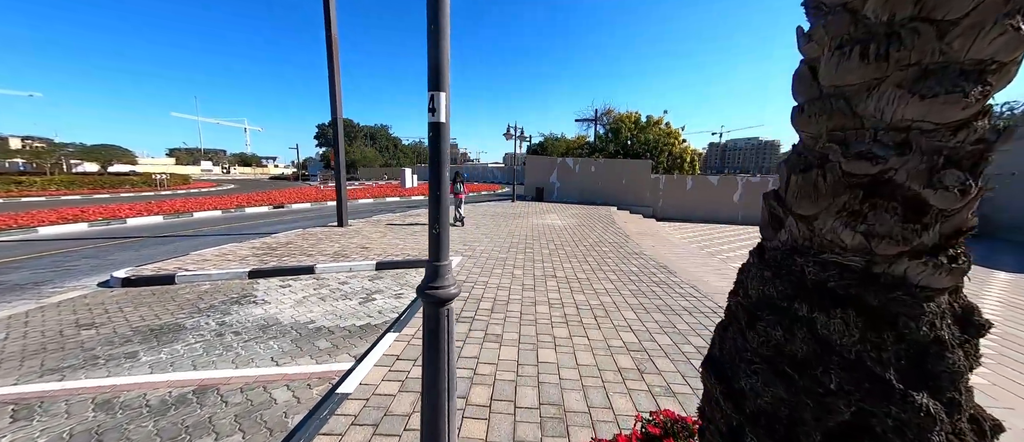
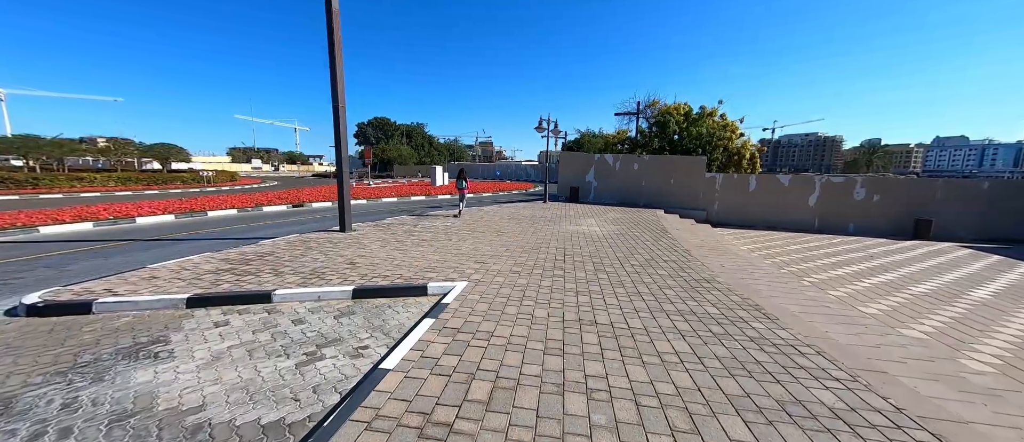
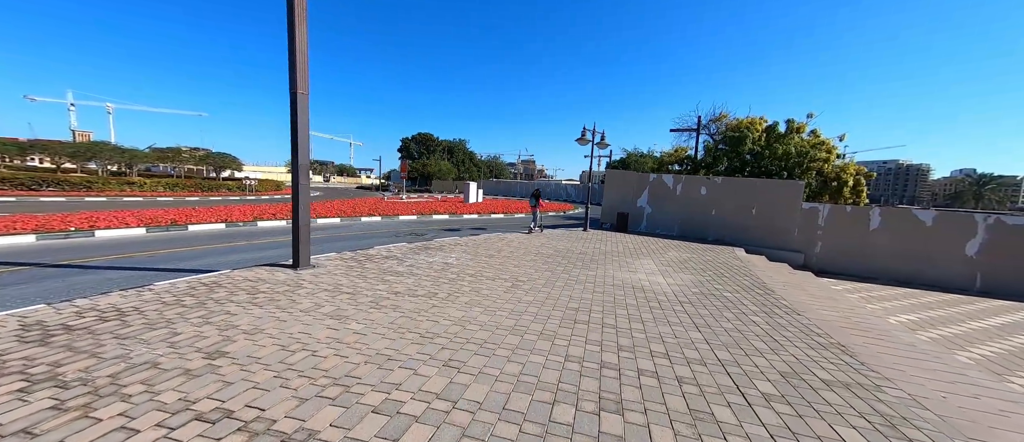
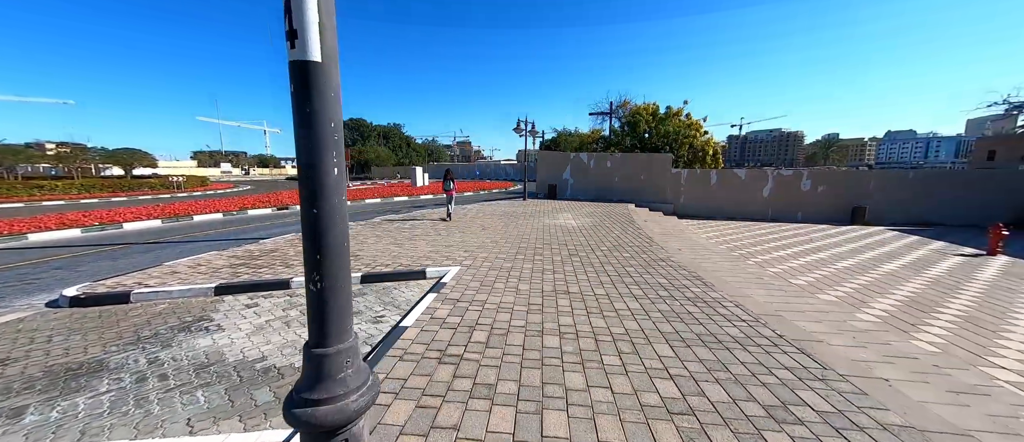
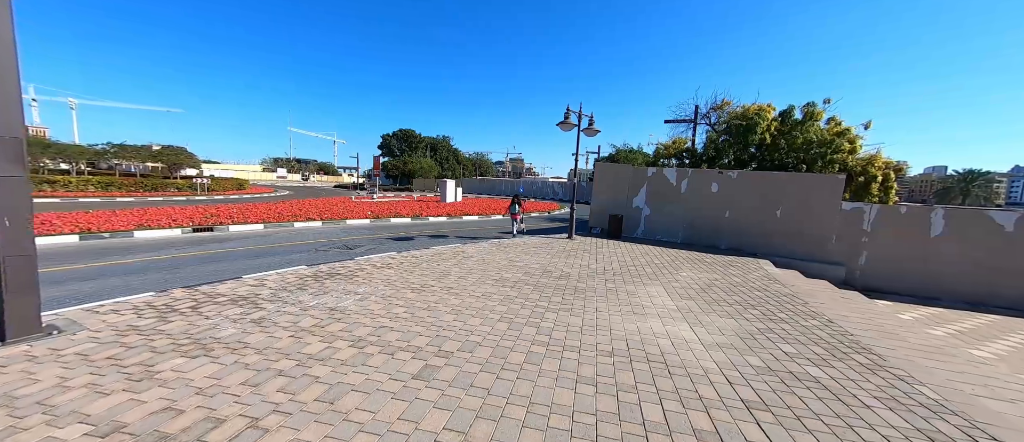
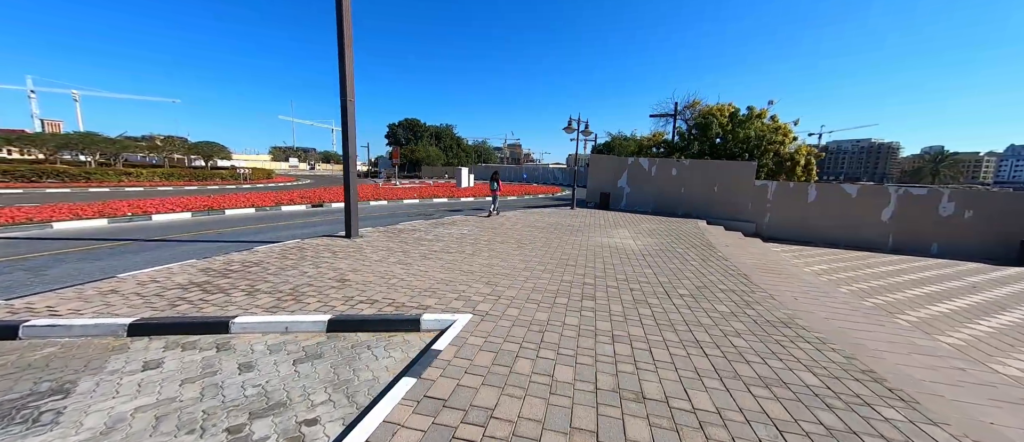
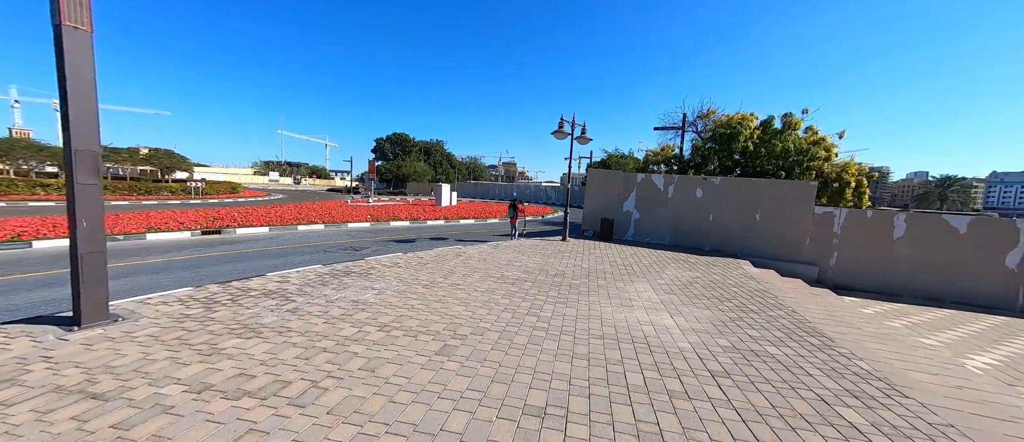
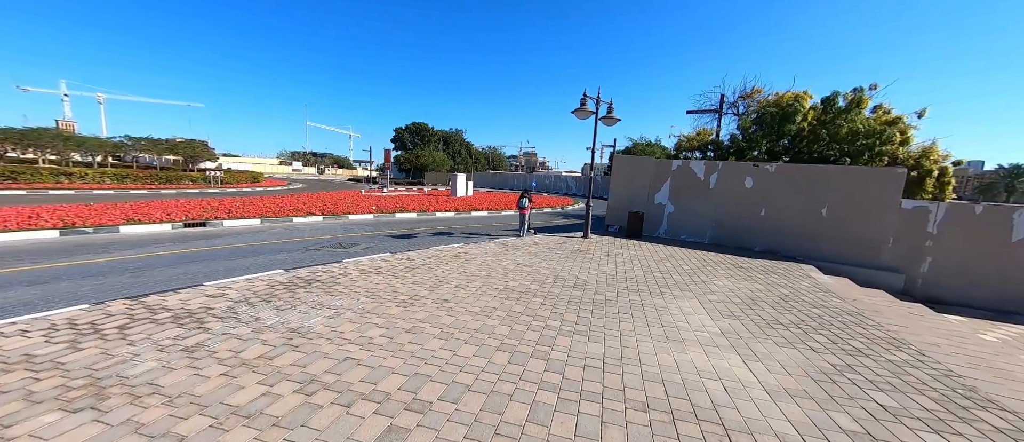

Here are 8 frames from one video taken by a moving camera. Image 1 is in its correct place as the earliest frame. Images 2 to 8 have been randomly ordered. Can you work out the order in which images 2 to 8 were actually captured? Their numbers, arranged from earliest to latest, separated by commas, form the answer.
4, 2, 6, 3, 7, 5, 8
